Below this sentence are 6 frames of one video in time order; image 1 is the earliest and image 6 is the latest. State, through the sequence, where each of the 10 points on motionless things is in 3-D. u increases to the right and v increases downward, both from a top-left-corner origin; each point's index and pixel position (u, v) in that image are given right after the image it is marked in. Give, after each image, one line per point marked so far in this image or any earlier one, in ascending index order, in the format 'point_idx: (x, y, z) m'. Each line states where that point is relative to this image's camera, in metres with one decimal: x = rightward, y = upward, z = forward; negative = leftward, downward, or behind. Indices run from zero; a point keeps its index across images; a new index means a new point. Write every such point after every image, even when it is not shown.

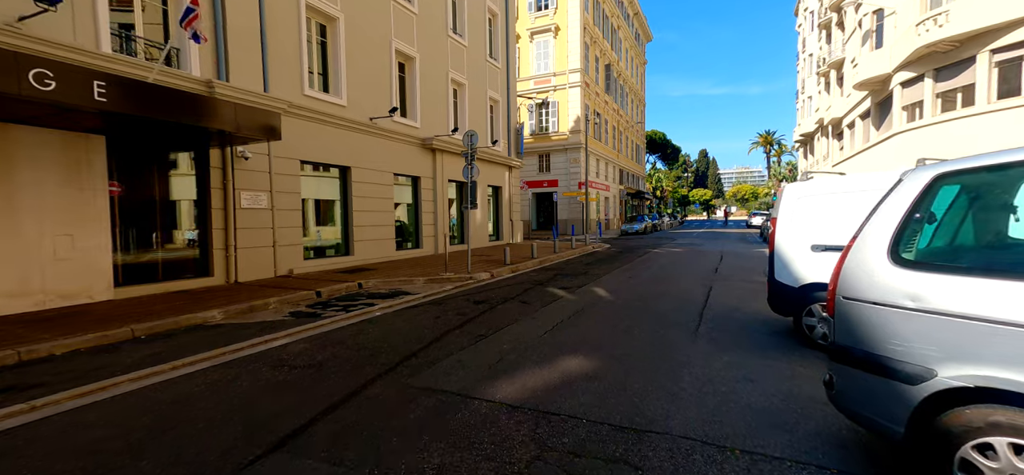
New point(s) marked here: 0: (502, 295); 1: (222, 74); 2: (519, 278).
0: (-0.2, -1.1, +8.6) m
1: (-6.0, +3.4, +9.7) m
2: (+0.2, -1.0, +11.3) m
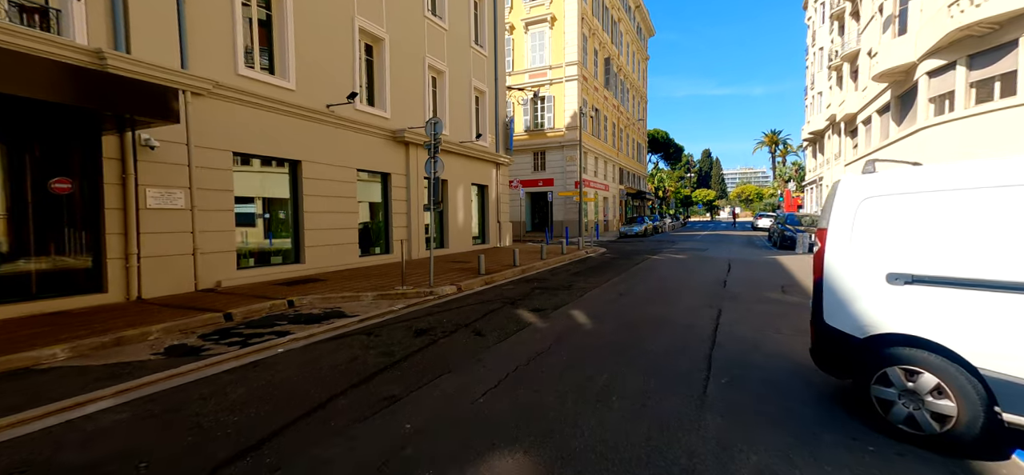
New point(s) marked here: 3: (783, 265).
0: (-0.8, -1.2, +6.8) m
1: (-6.6, +3.3, +8.0) m
2: (-0.5, -1.1, +9.5) m
3: (+8.4, -0.9, +14.6) m
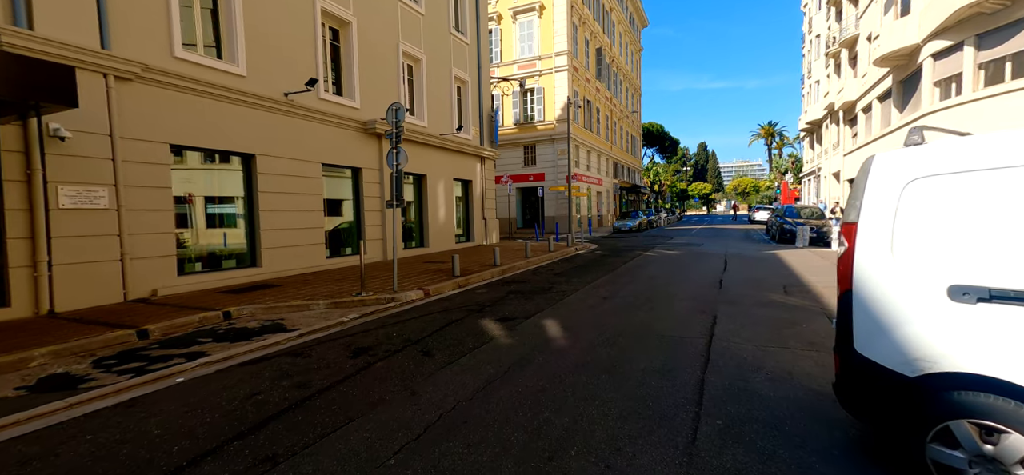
0: (-1.3, -1.2, +5.8) m
1: (-7.2, +3.2, +6.9) m
2: (-1.0, -1.1, +8.5) m
3: (+7.8, -0.7, +13.7) m
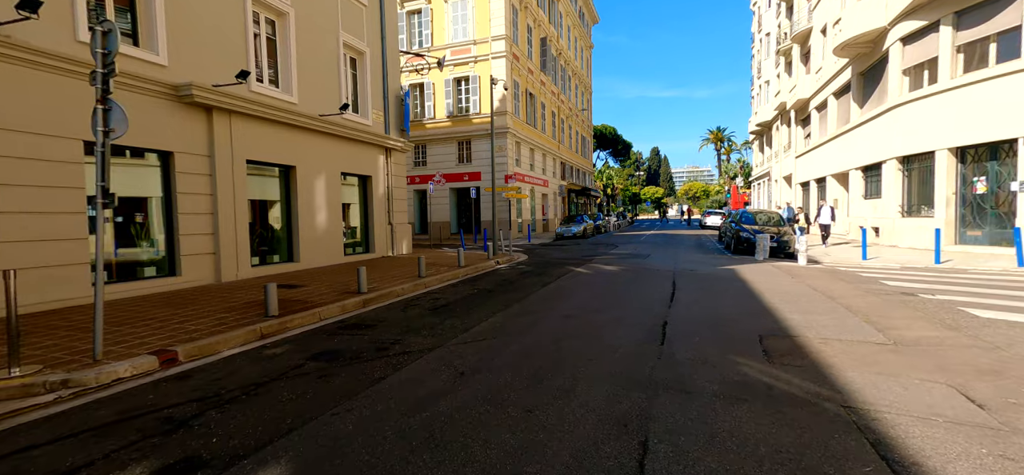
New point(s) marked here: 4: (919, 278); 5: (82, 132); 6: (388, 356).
0: (-3.2, -1.5, +1.9) m
1: (-9.1, +2.9, +2.6) m
2: (-3.1, -1.4, +4.7) m
3: (+5.2, -1.0, +10.6) m
4: (+9.9, -1.0, +11.4) m
5: (-7.4, +1.8, +8.1) m
6: (-1.4, -1.3, +5.2) m
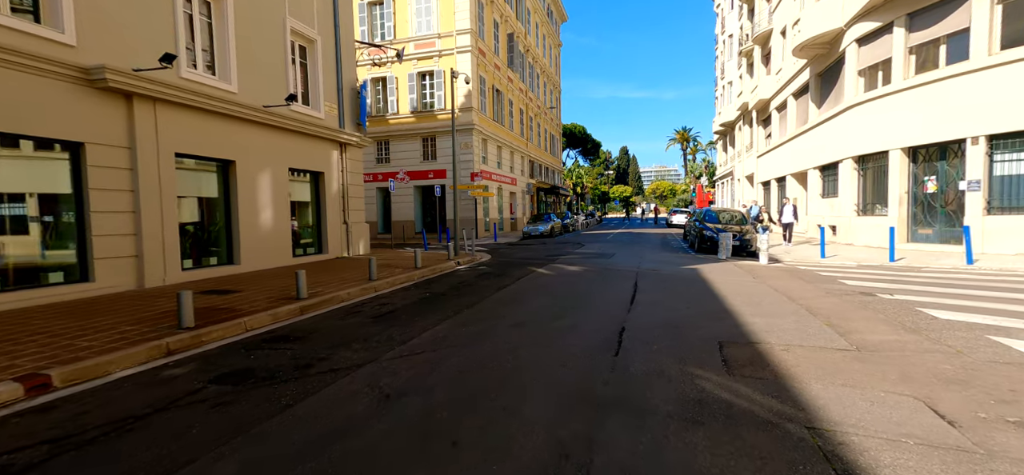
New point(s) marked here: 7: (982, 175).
0: (-3.6, -1.5, +1.2) m
1: (-9.6, +2.9, +1.4) m
2: (-3.7, -1.4, +3.9) m
3: (+4.3, -1.0, +10.4) m
4: (+8.9, -0.9, +11.4) m
5: (-8.2, +1.8, +7.0) m
6: (-2.0, -1.3, +4.6) m
7: (+13.7, +1.8, +13.8) m
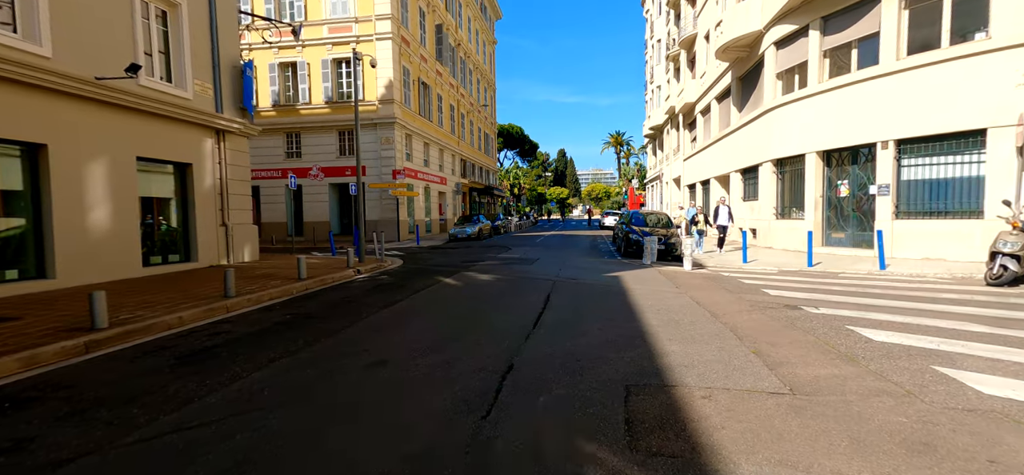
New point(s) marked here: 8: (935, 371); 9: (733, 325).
0: (-4.4, -1.6, -0.9) m
1: (-10.4, +2.8, -1.4) m
2: (-4.8, -1.5, +1.8) m
3: (+2.2, -1.1, +9.2) m
4: (+6.6, -1.1, +10.9) m
5: (-9.7, +1.6, +4.3) m
6: (-3.3, -1.5, +2.7) m
7: (+11.2, +1.7, +13.8) m
8: (+4.2, -1.3, +4.7) m
9: (+3.1, -1.2, +6.6) m
